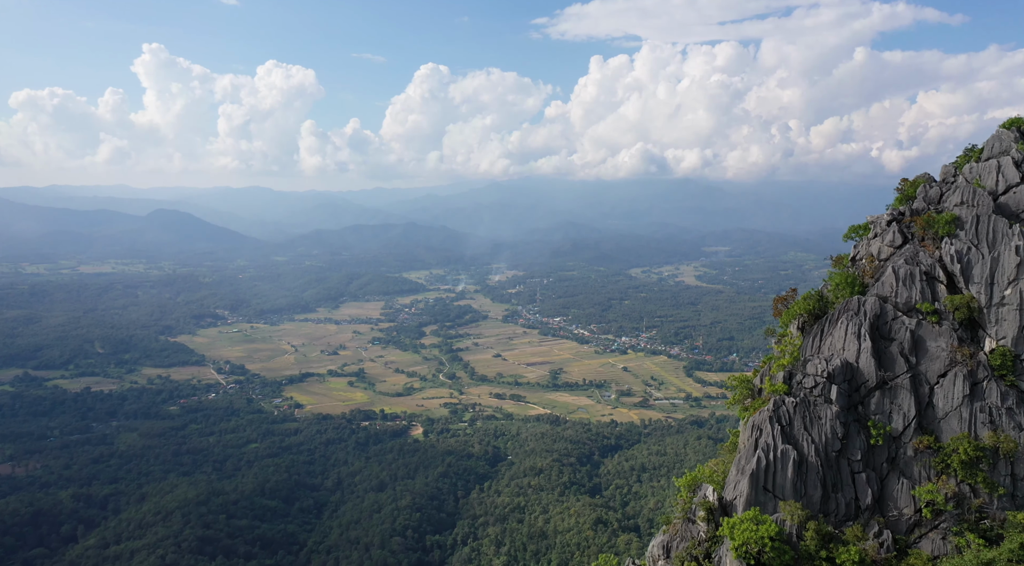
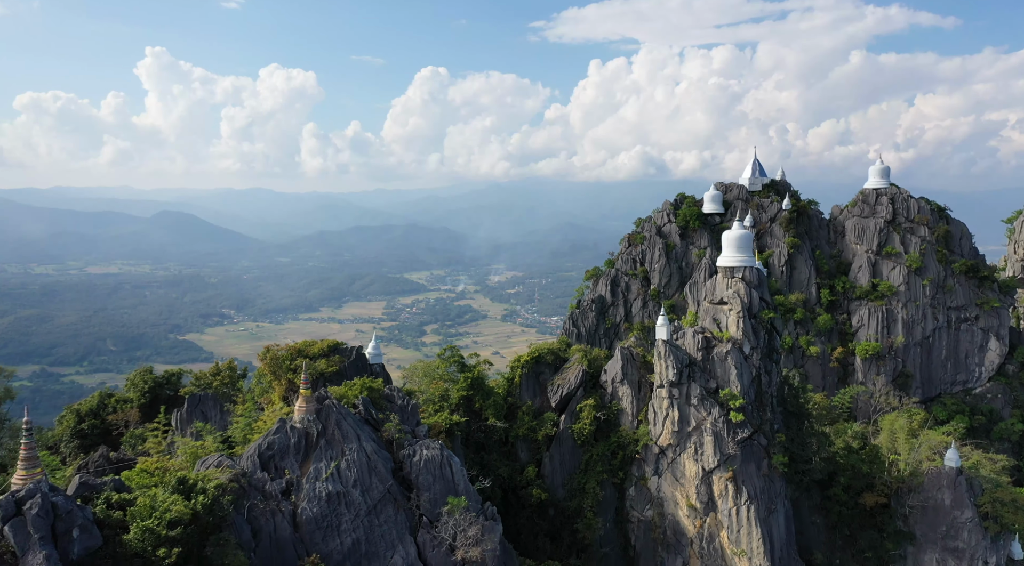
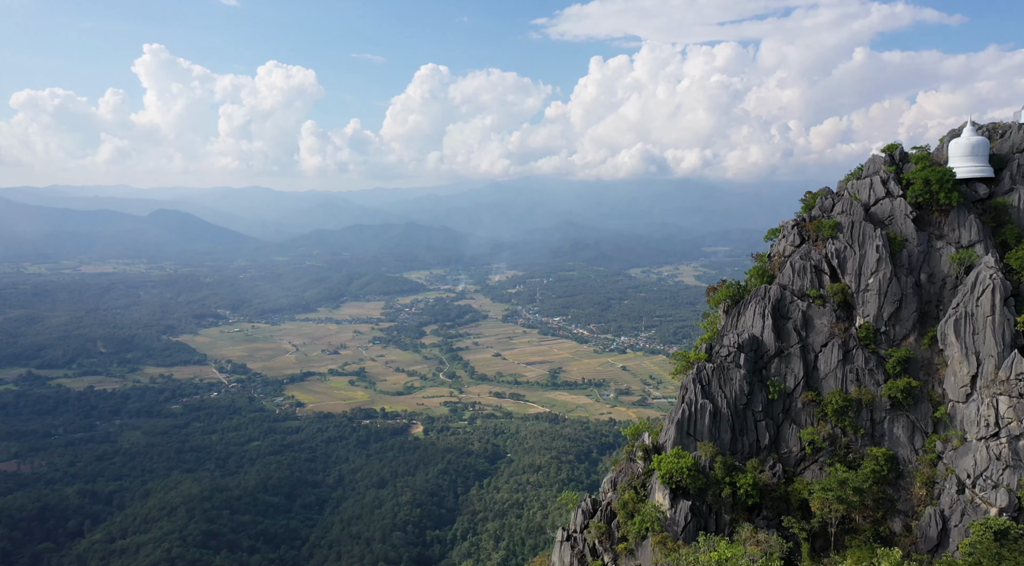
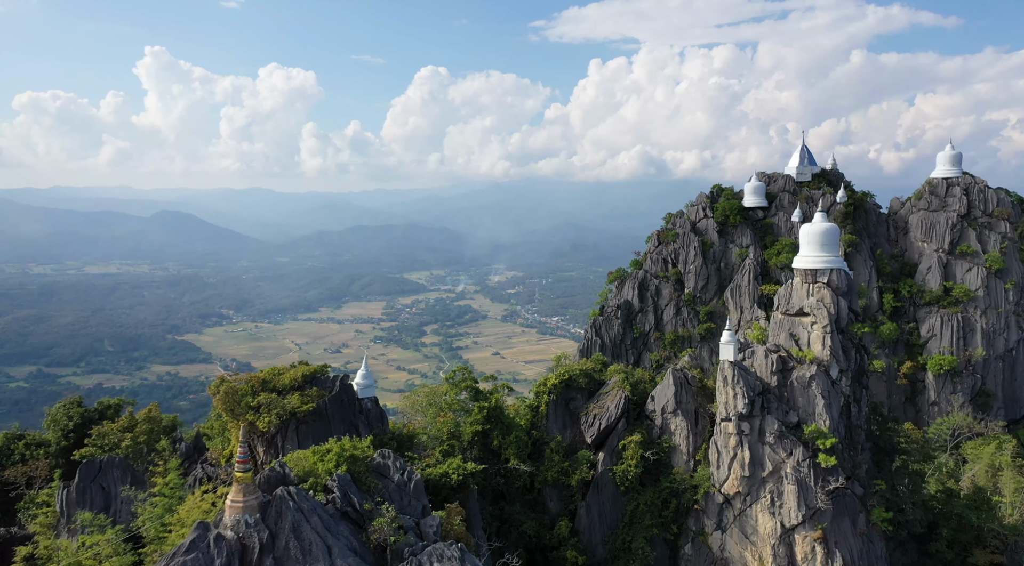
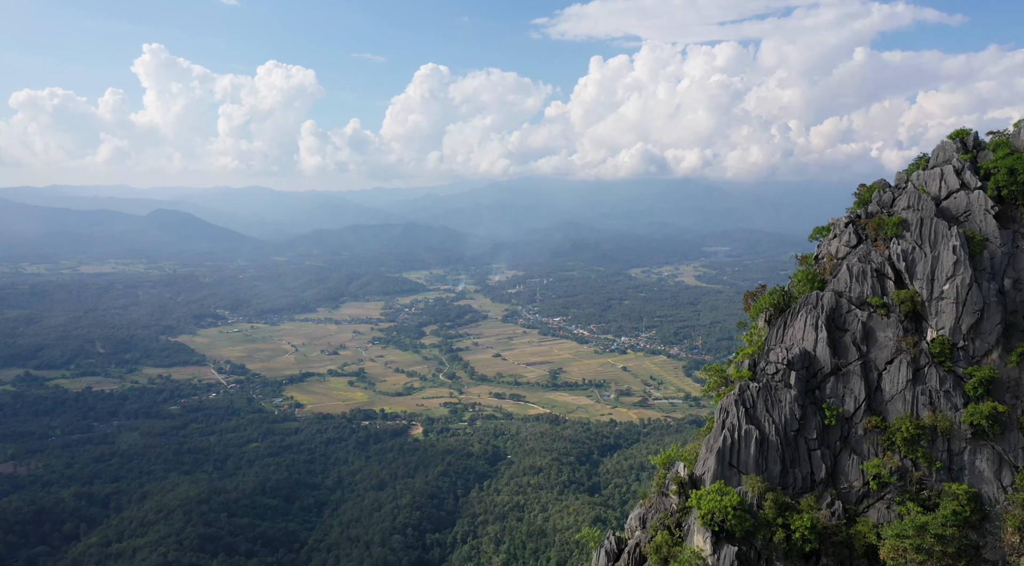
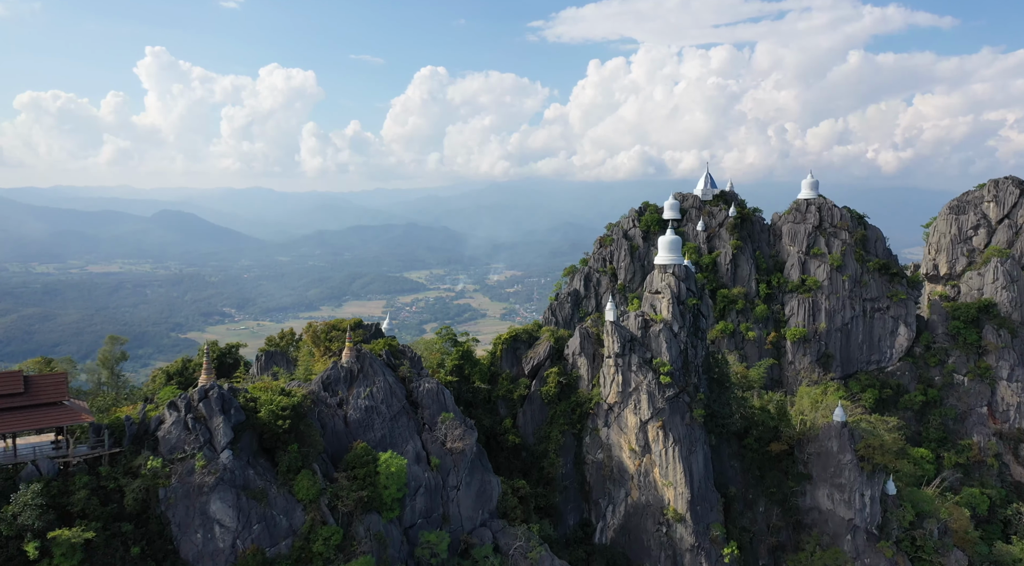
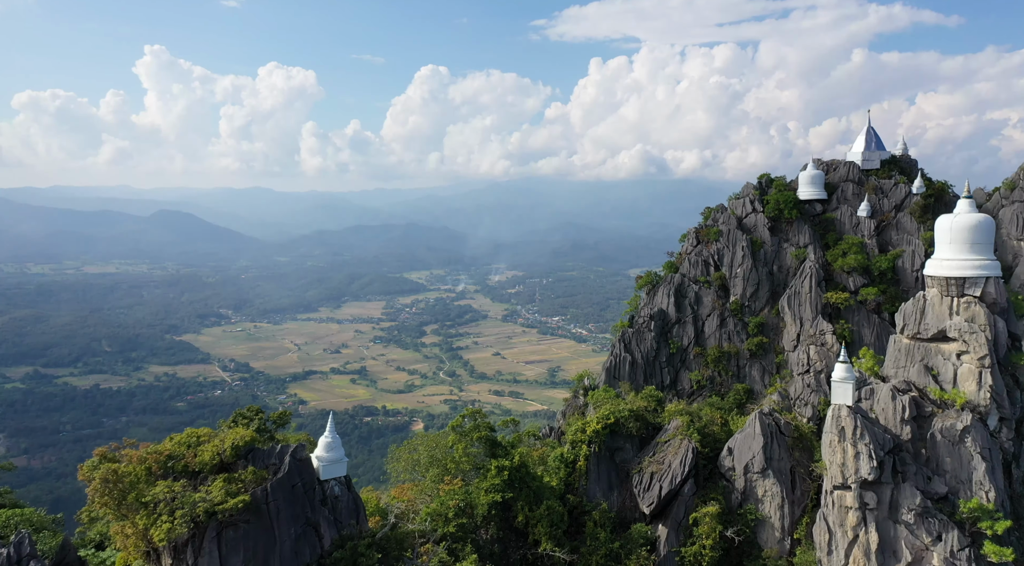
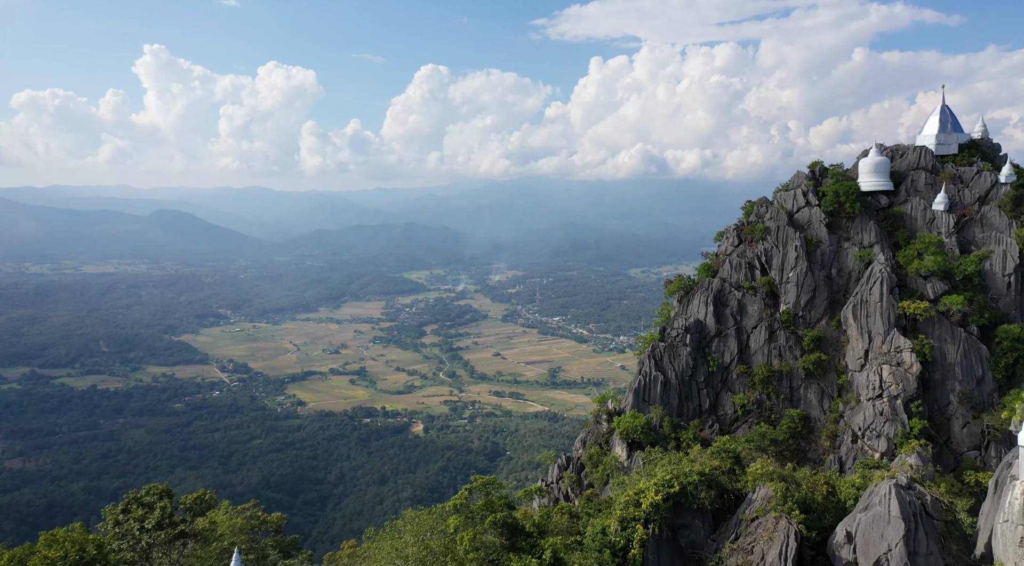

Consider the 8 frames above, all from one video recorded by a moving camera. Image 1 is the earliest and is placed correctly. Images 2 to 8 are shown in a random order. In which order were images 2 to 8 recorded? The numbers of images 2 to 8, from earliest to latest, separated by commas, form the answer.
5, 3, 8, 7, 4, 2, 6
